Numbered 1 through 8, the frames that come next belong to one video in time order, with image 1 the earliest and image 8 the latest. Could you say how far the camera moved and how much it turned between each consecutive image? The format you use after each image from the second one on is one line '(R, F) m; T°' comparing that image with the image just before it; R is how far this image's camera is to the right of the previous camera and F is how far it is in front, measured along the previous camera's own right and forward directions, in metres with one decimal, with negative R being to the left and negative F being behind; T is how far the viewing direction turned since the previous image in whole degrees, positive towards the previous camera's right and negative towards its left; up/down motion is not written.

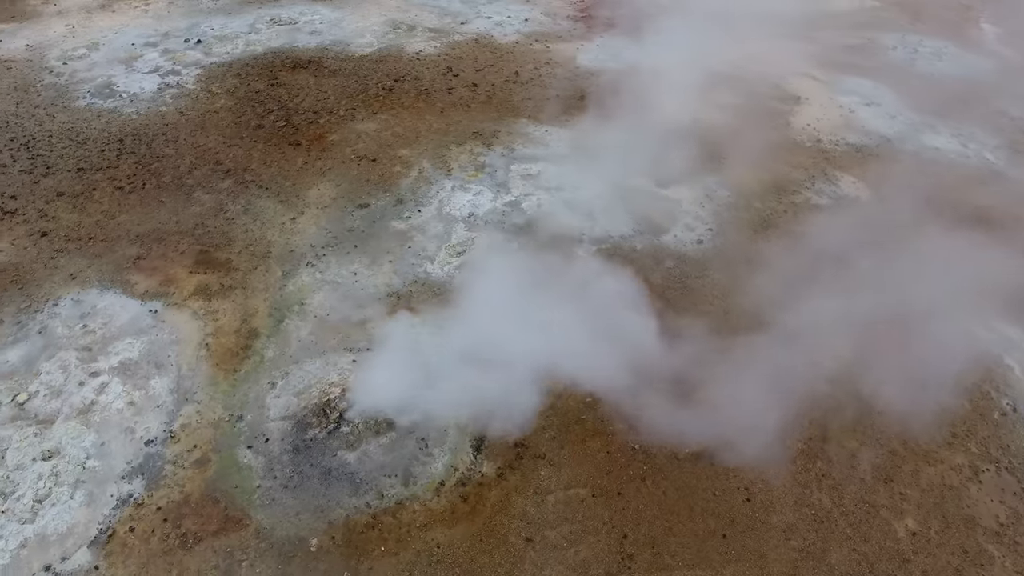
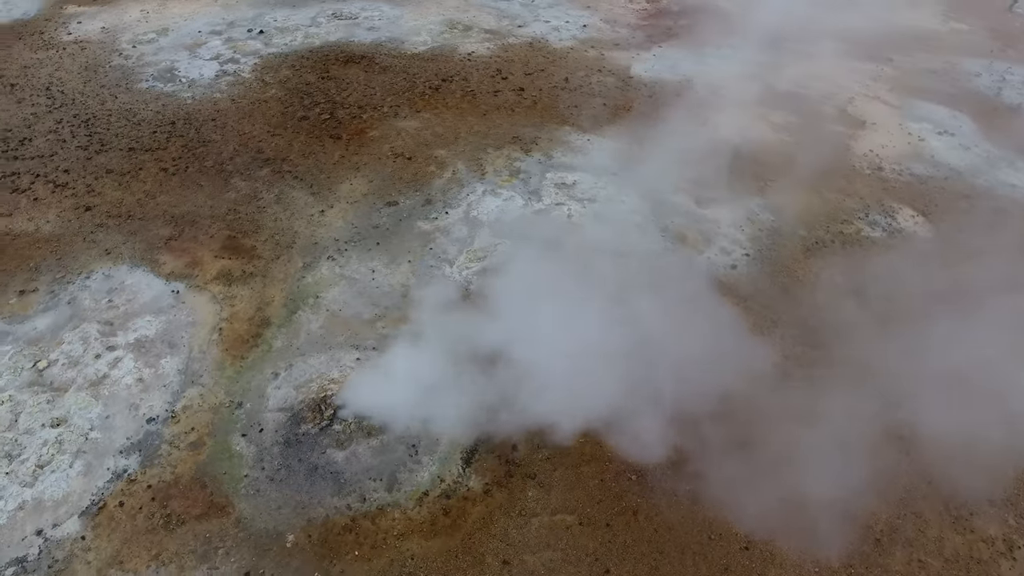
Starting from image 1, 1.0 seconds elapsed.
(+0.5, +0.2) m; -5°
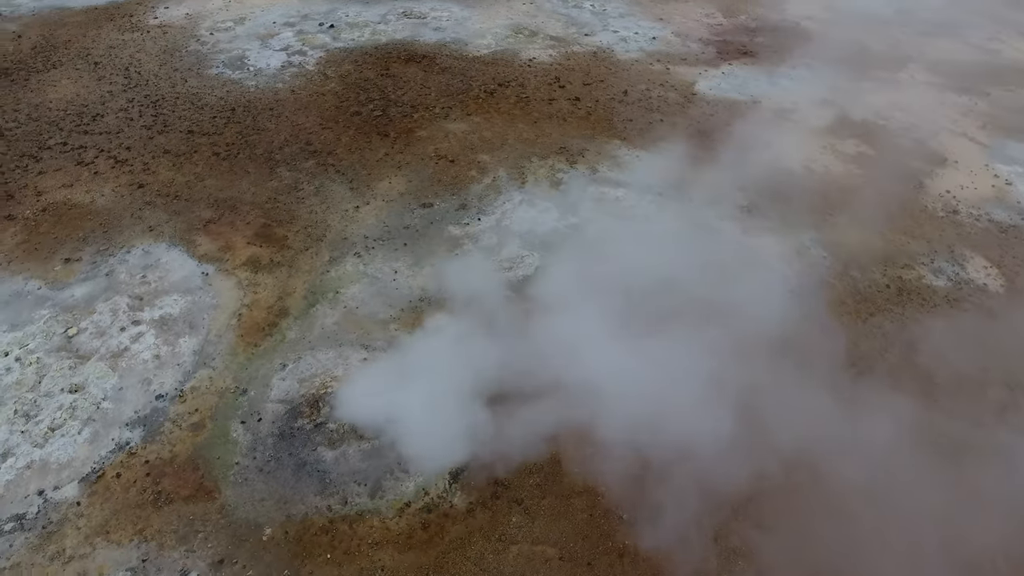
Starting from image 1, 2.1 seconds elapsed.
(+0.6, +0.2) m; -6°
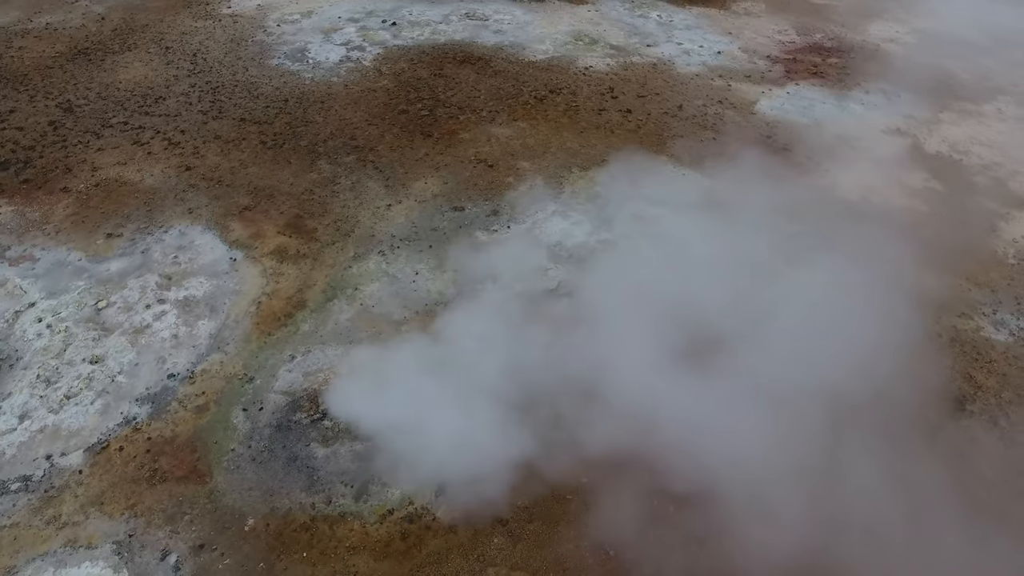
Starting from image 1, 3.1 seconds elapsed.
(+0.5, +0.2) m; -6°
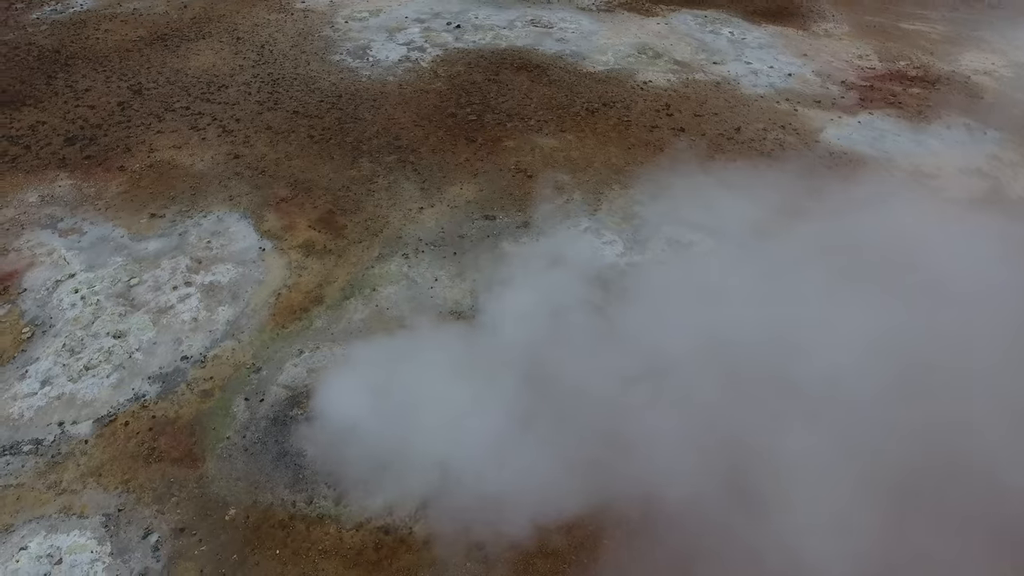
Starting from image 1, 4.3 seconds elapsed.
(+0.6, +0.2) m; -6°
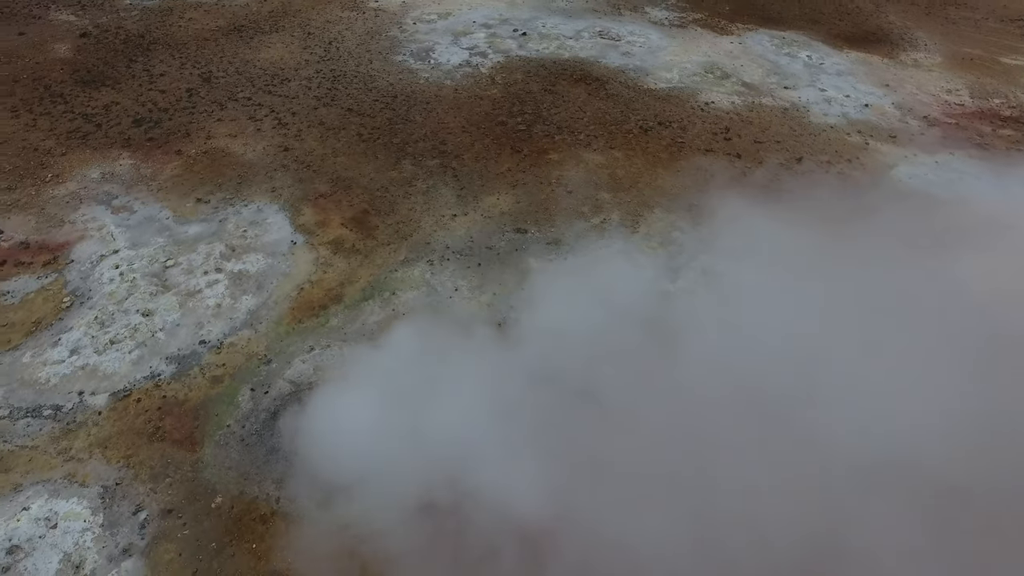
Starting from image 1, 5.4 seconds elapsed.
(+0.6, +0.2) m; -6°
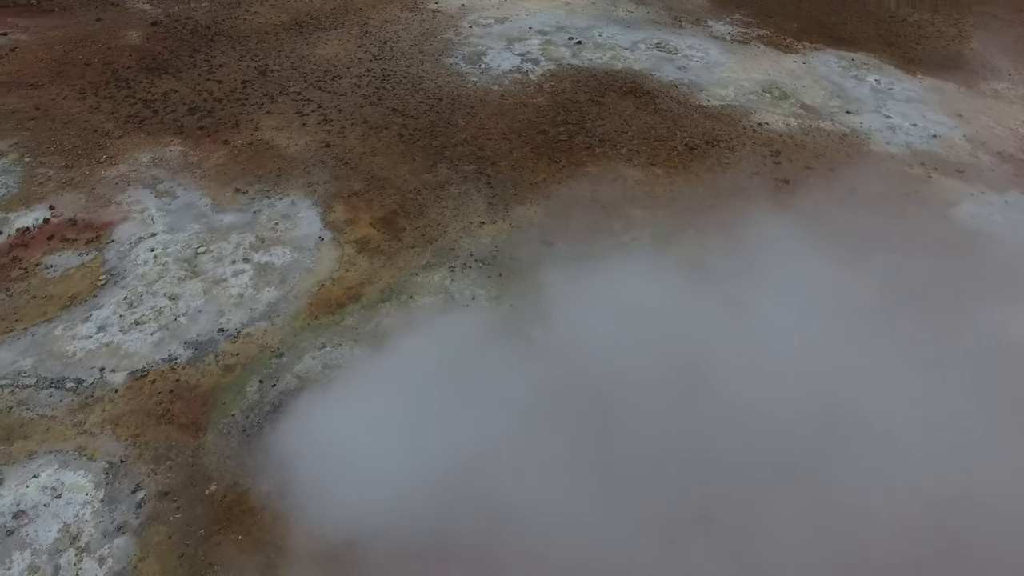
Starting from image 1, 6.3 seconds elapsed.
(+0.4, +0.1) m; -5°
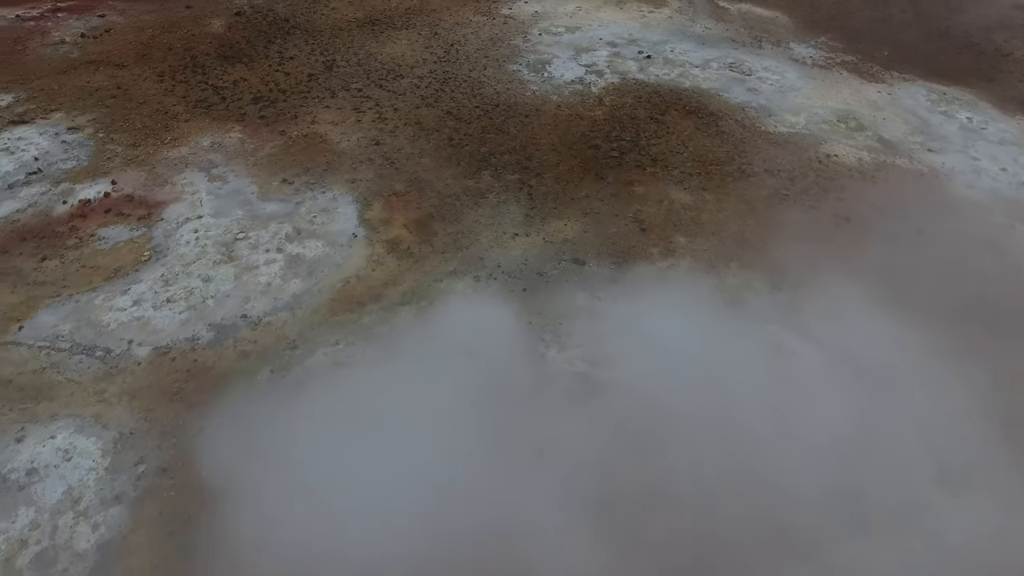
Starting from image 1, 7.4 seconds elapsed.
(+0.6, +0.2) m; -6°
